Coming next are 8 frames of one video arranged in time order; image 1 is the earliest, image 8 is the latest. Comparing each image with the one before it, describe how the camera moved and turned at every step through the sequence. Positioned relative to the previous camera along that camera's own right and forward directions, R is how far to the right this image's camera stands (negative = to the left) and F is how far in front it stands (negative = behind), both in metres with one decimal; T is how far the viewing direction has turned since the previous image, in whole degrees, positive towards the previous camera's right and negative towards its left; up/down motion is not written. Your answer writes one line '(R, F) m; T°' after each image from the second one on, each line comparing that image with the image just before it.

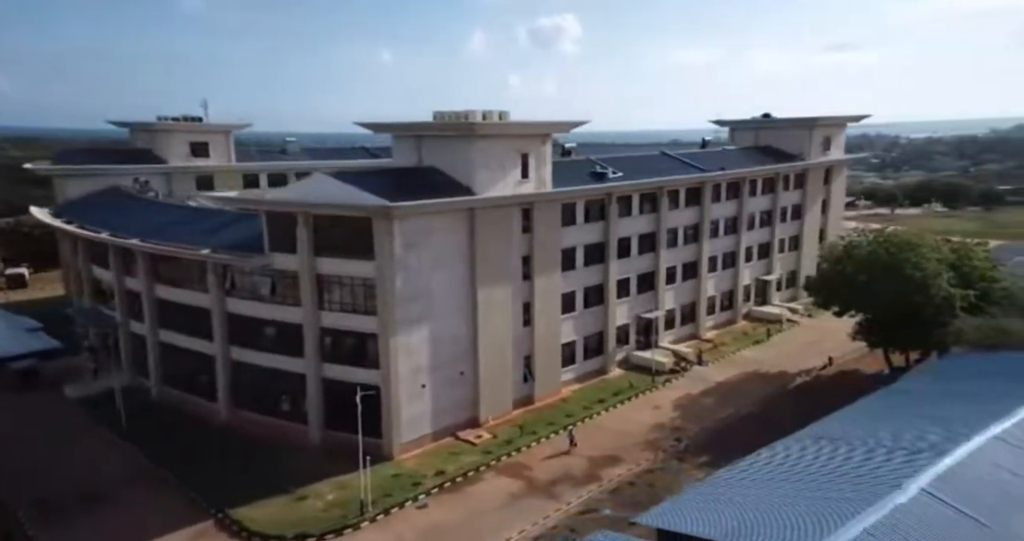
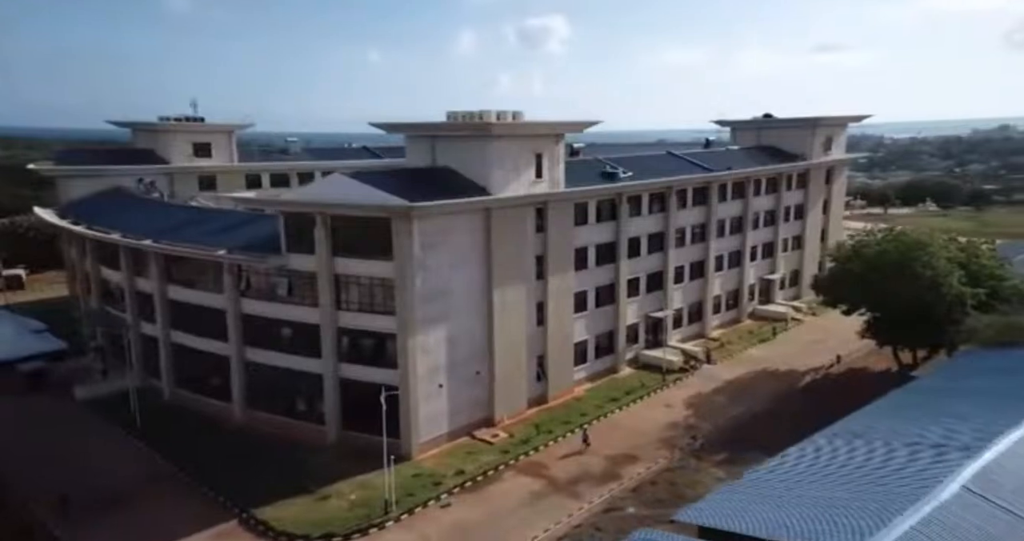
(-1.5, -0.2) m; +1°
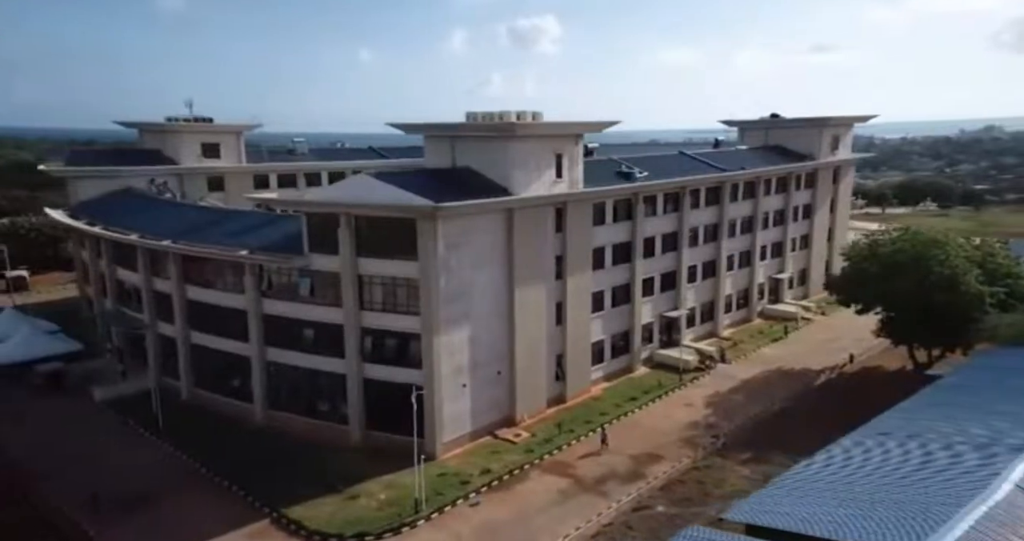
(-1.6, -0.1) m; +1°
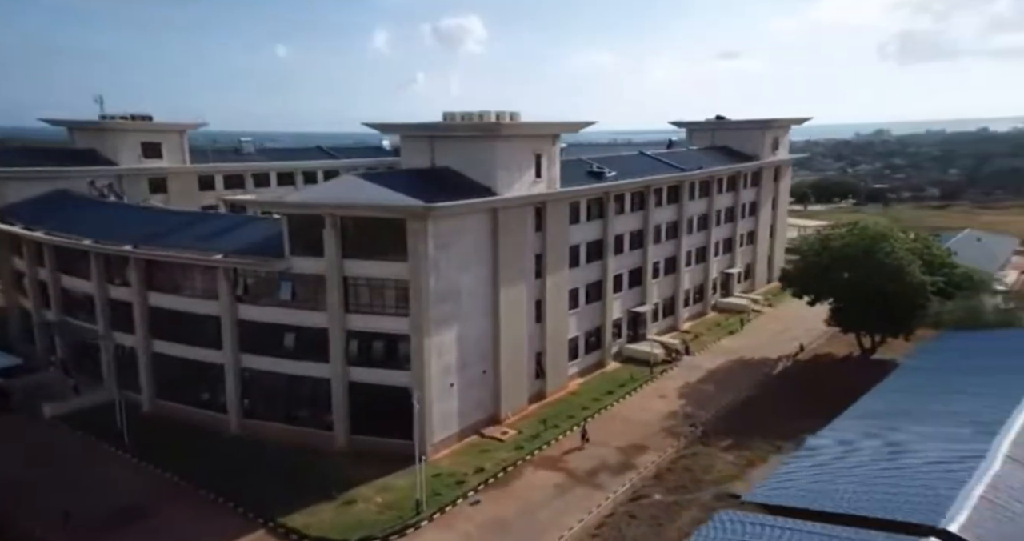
(-3.7, -0.1) m; +7°
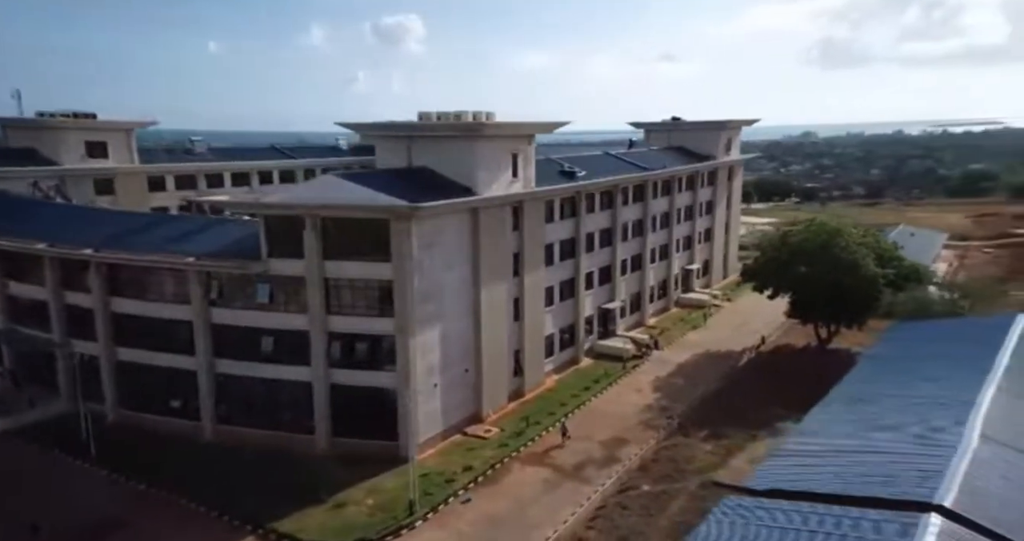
(-2.3, -0.2) m; +5°
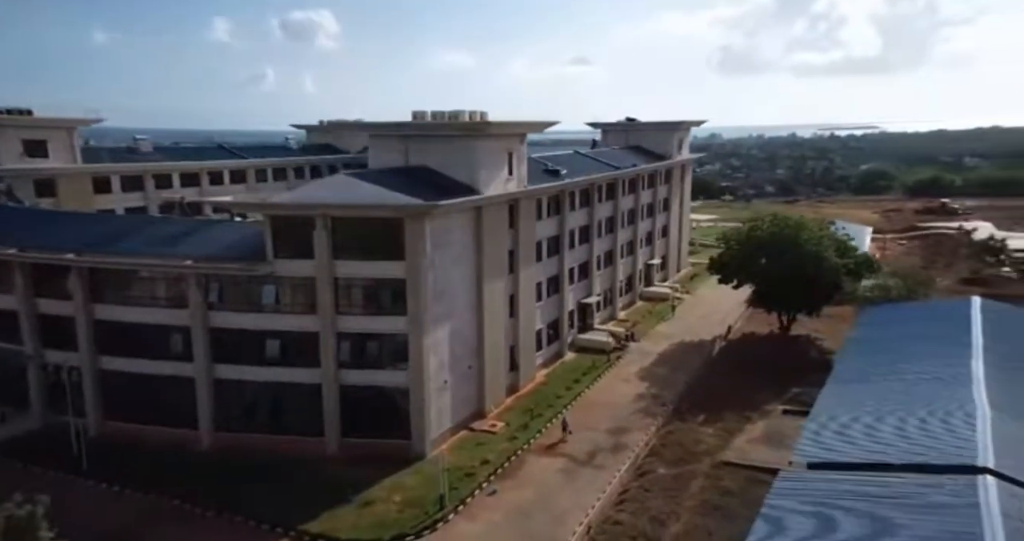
(-5.0, -0.4) m; +8°
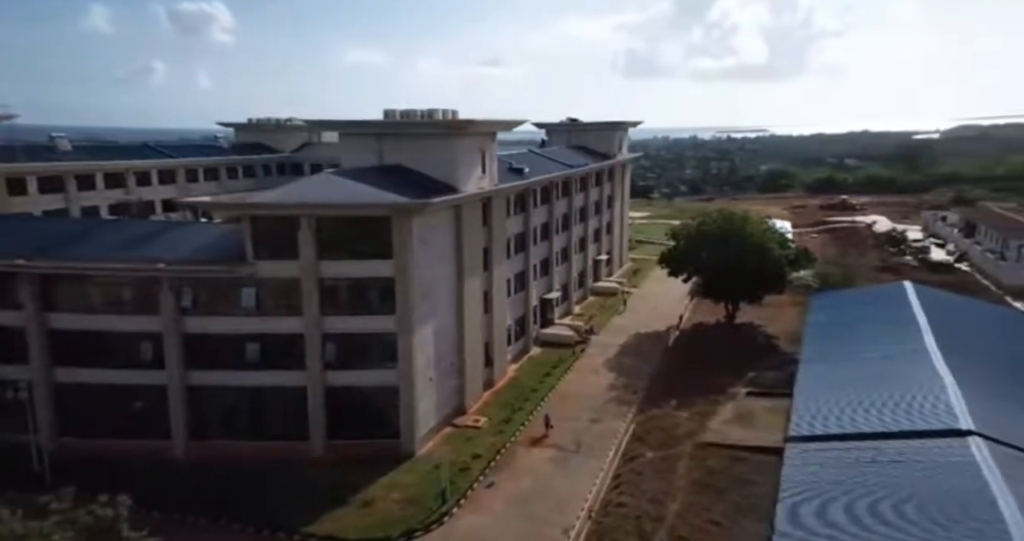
(-3.9, -0.4) m; +7°
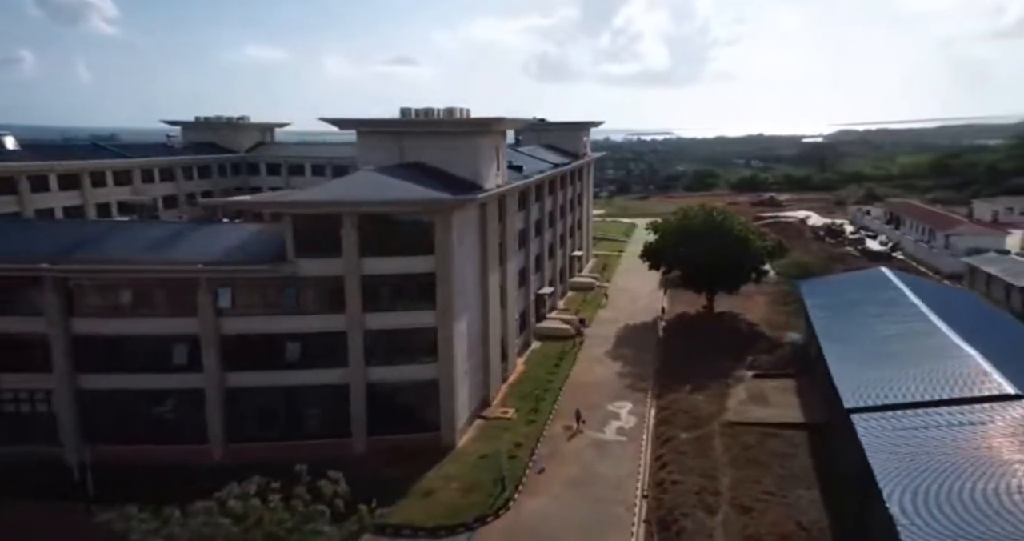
(-6.2, -0.5) m; +7°
